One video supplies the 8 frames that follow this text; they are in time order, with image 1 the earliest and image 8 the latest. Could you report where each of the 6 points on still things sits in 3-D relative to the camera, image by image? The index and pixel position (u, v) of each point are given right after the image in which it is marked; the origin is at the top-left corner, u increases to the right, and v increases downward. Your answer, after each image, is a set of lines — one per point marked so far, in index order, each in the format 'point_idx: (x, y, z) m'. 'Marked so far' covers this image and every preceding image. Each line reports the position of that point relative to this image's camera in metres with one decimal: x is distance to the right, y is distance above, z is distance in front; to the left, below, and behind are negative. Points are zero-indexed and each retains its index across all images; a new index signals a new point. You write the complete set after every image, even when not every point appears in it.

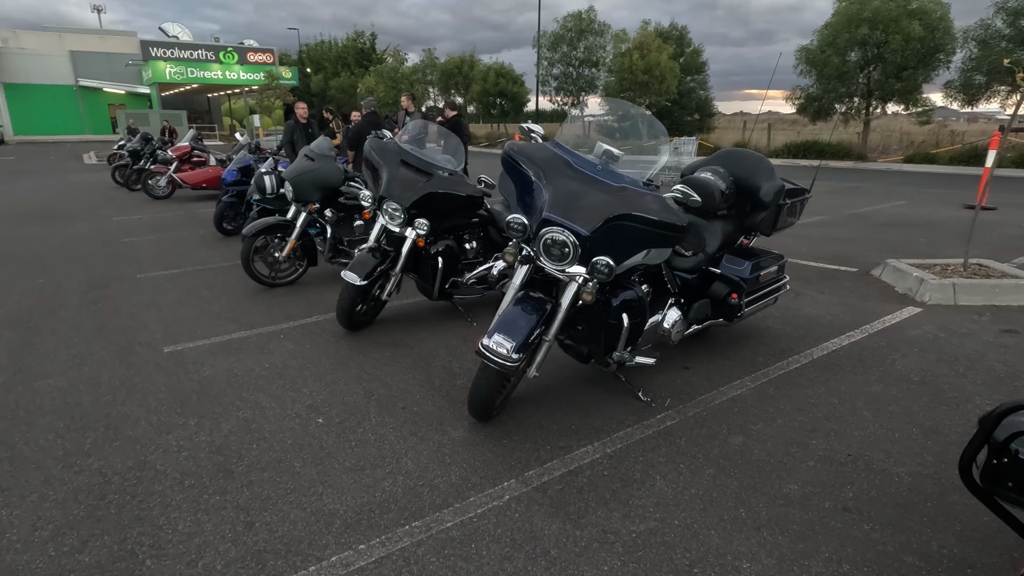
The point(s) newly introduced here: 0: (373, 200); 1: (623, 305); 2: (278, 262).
0: (-1.2, +0.7, +4.9) m
1: (+0.6, -0.1, +3.3) m
2: (-2.6, +0.3, +6.6) m
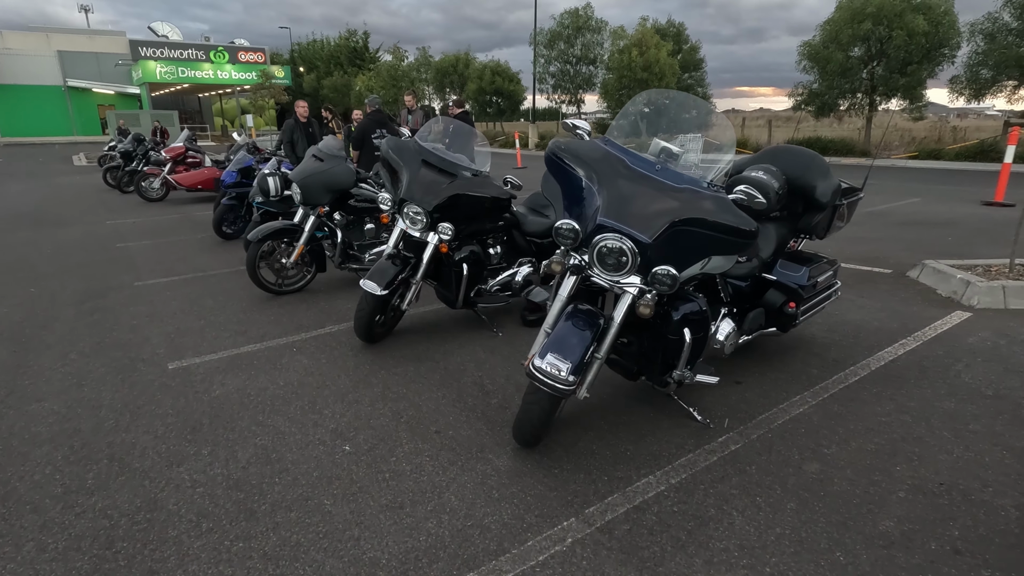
0: (-0.9, +0.7, +4.6) m
1: (+0.9, -0.2, +3.0) m
2: (-2.4, +0.2, +6.2) m
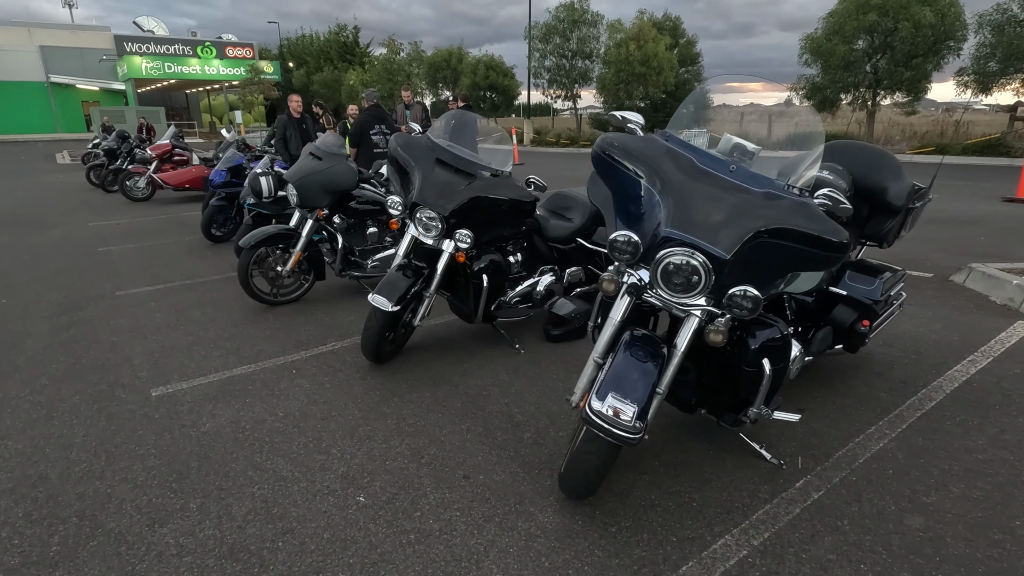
0: (-0.8, +0.6, +4.1) m
1: (+1.1, -0.3, +2.5) m
2: (-2.2, +0.1, +5.7) m
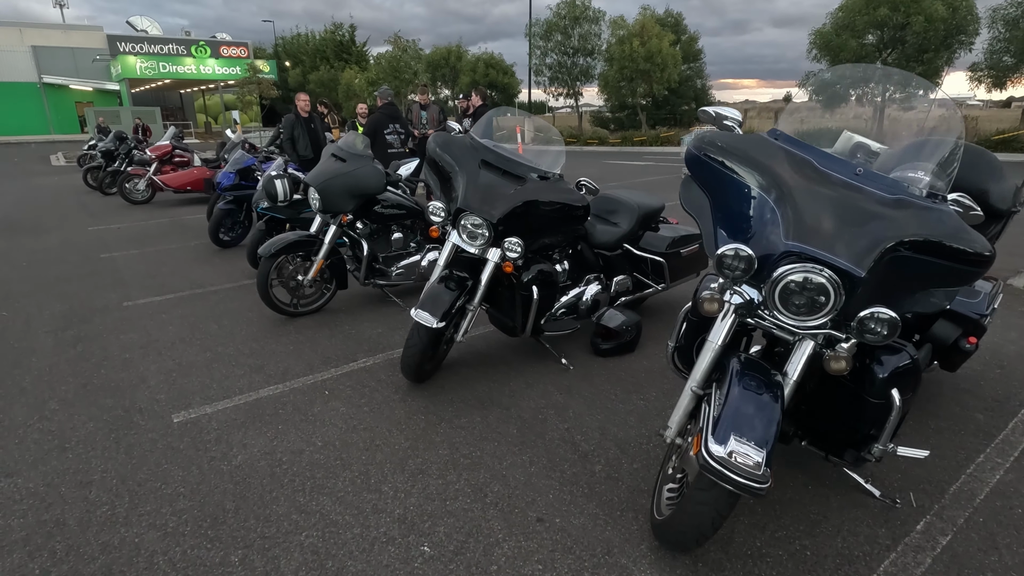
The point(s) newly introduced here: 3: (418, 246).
0: (-0.4, +0.5, +3.8) m
1: (+1.4, -0.3, +2.2) m
2: (-1.9, 0.0, +5.4) m
3: (-0.9, +0.4, +5.8) m
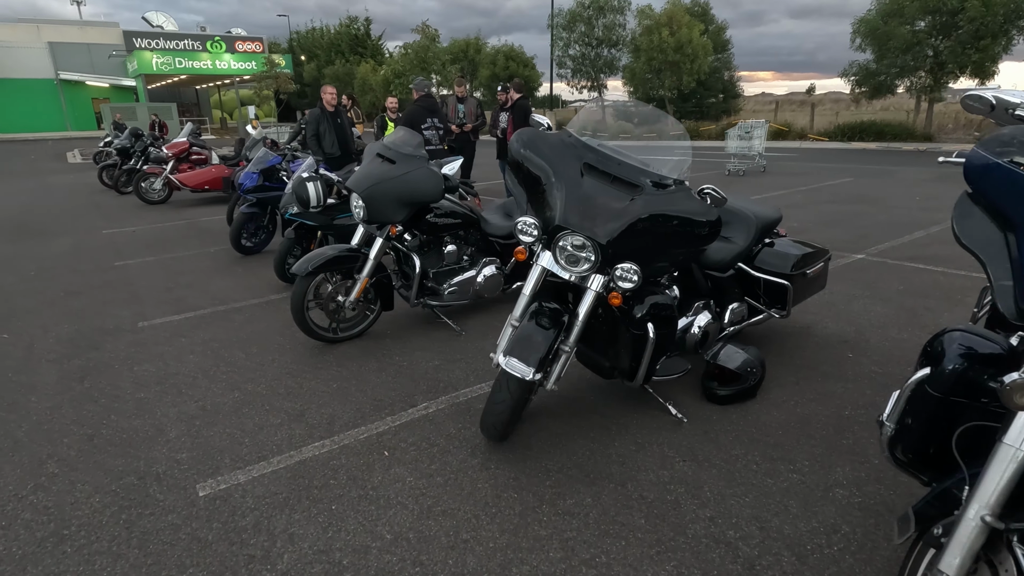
0: (+0.1, +0.3, +3.0) m
1: (+2.0, -0.5, +1.4) m
2: (-1.3, -0.2, +4.6) m
3: (-0.3, +0.2, +5.0) m
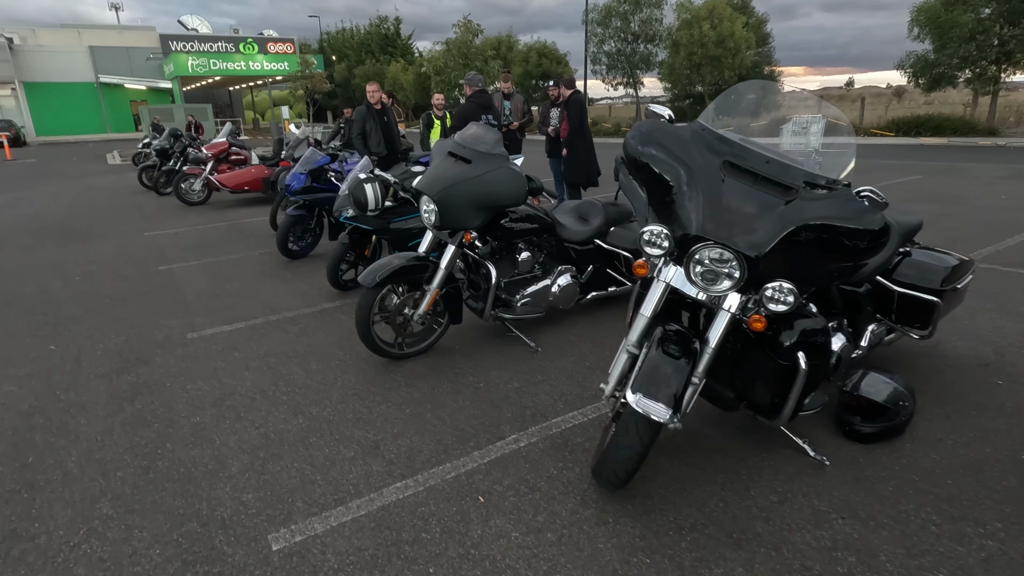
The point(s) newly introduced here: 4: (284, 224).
0: (+0.7, +0.2, +2.5) m
1: (+2.4, -0.6, +0.9) m
2: (-0.7, -0.3, +4.2) m
3: (+0.3, +0.2, +4.6) m
4: (-2.9, +0.8, +7.3) m
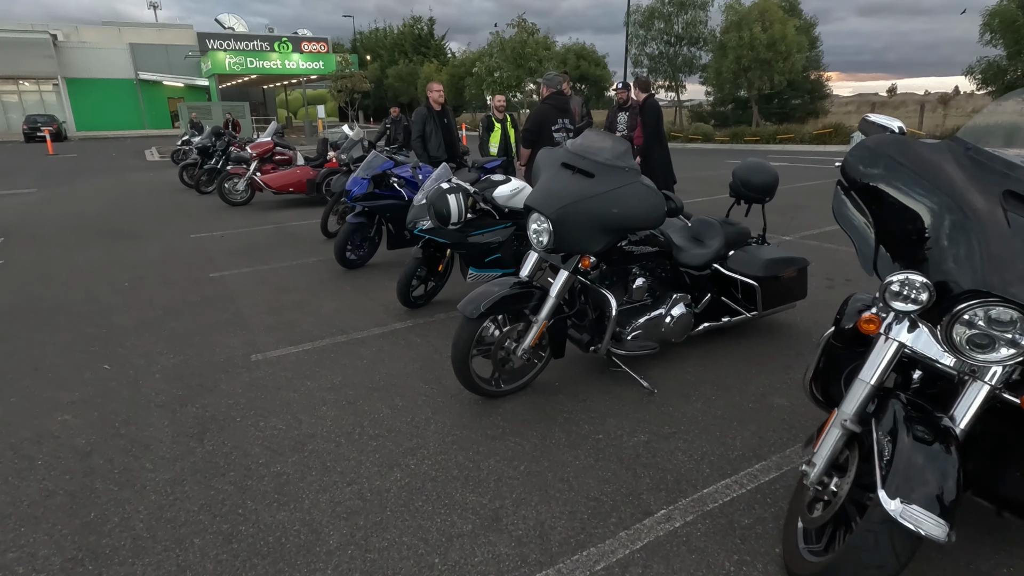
0: (+1.3, 0.0, +1.9) m
1: (+3.0, -0.9, +0.2) m
2: (0.0, -0.4, +3.7) m
3: (+1.0, -0.1, +4.0) m
4: (-2.0, +0.7, +6.9) m
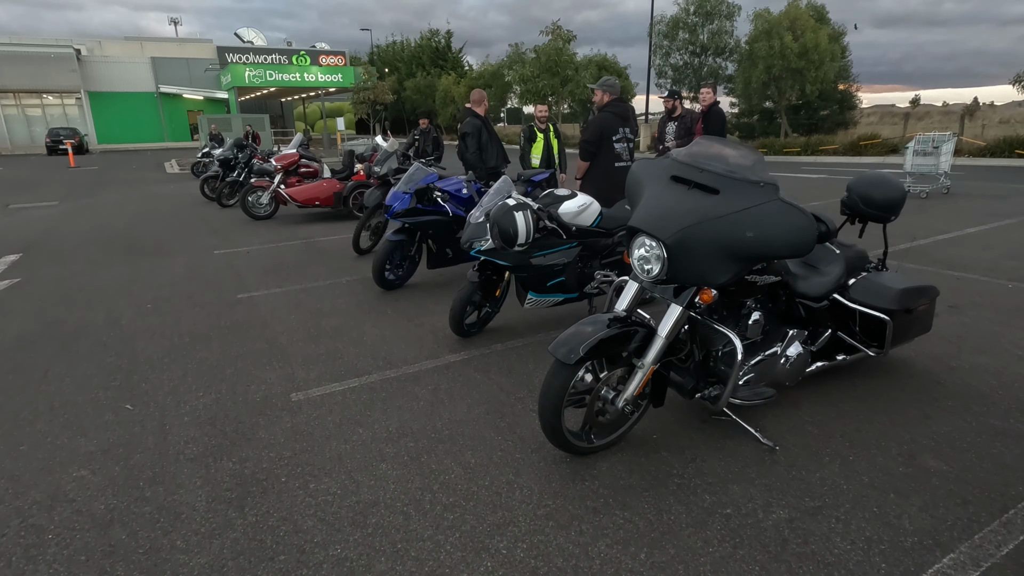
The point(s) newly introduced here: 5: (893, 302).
0: (+1.8, -0.2, +1.3) m
1: (+3.4, -1.0, -0.5) m
2: (+0.5, -0.6, +3.1) m
3: (+1.5, -0.3, +3.4) m
4: (-1.4, +0.4, +6.3) m
5: (+2.3, -0.1, +3.6) m
